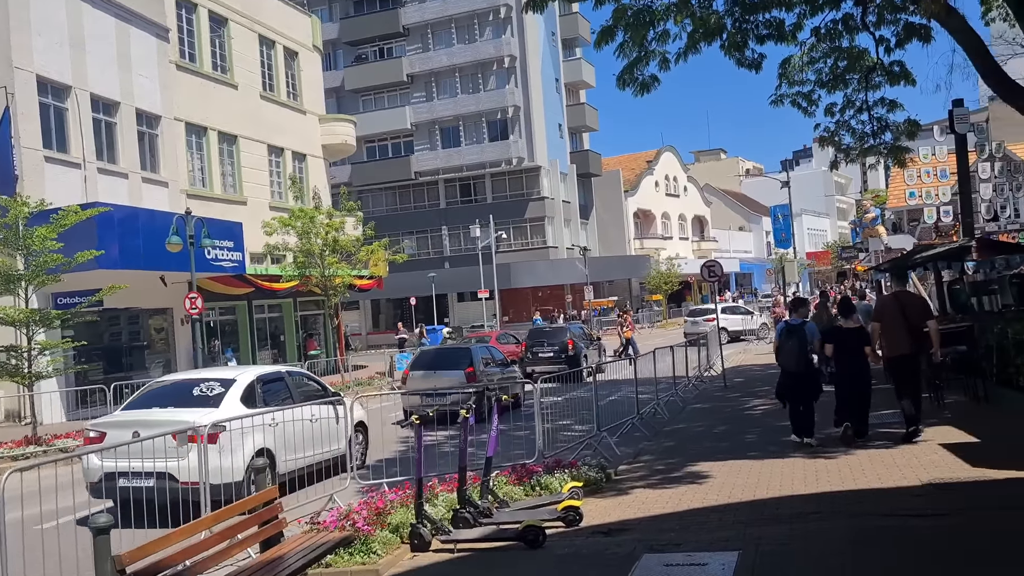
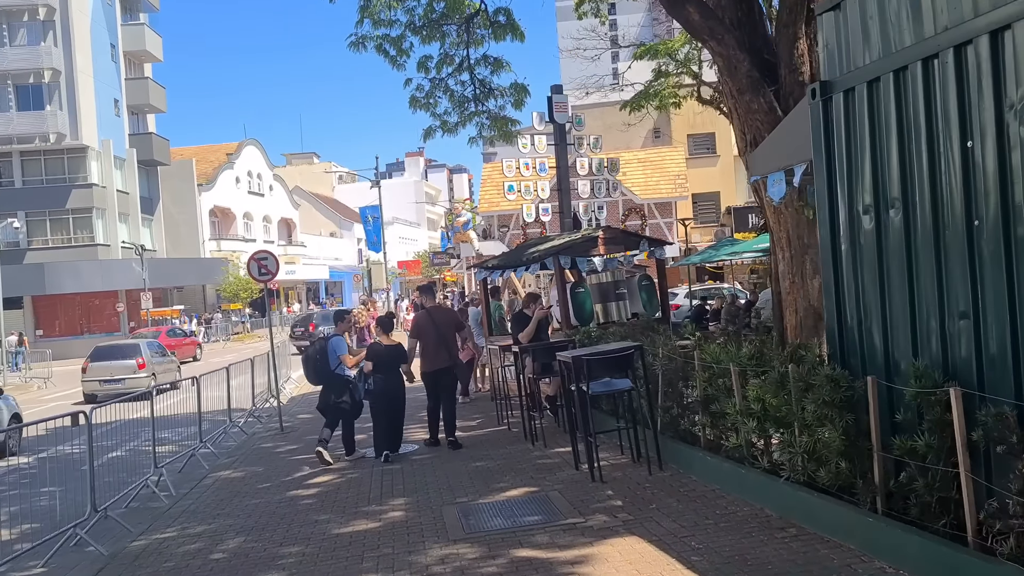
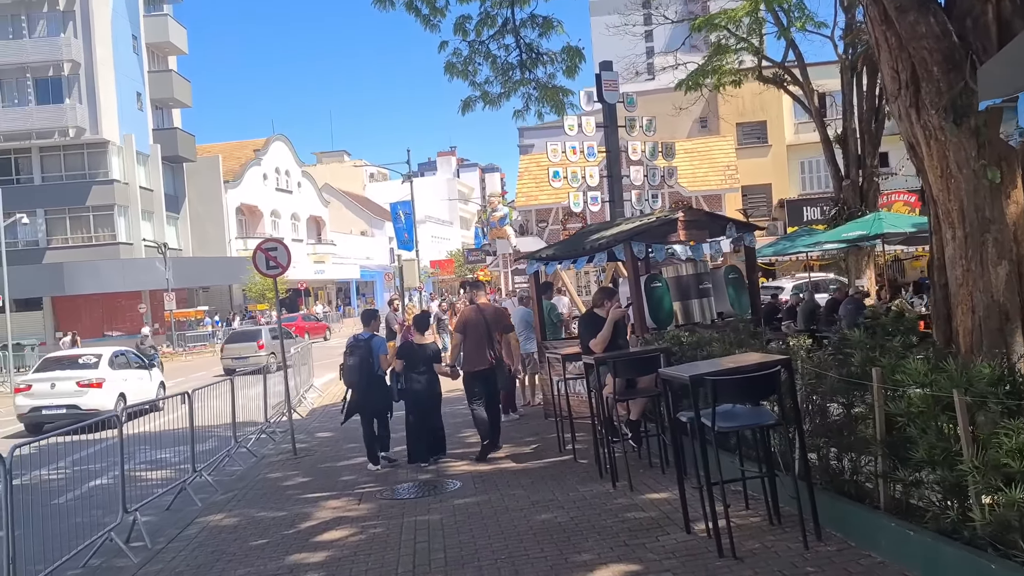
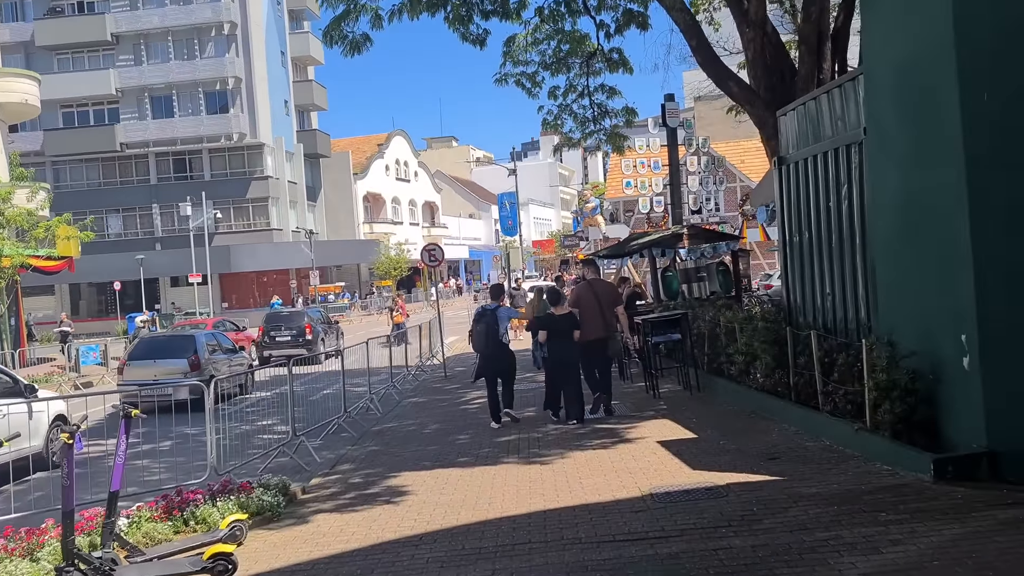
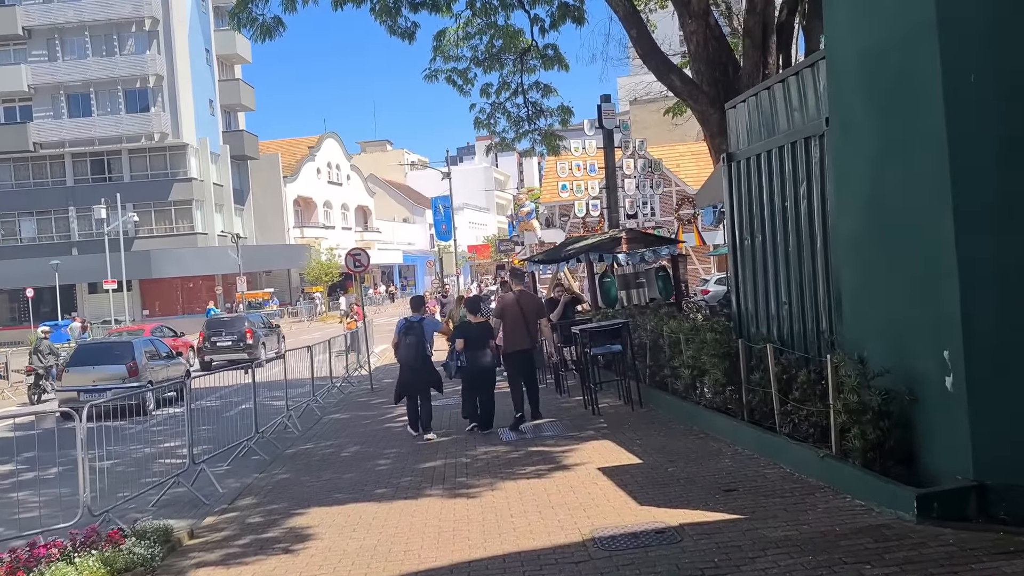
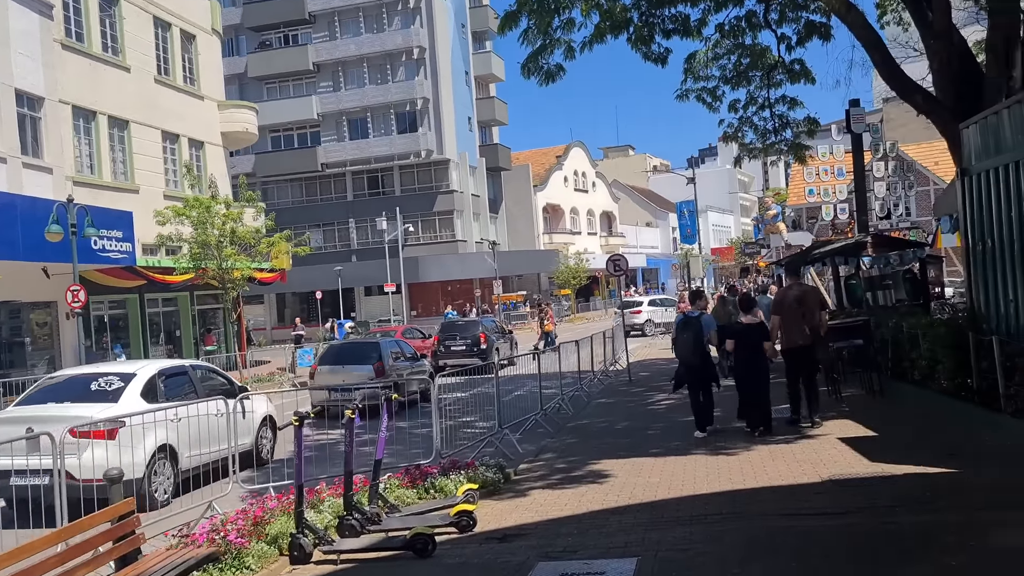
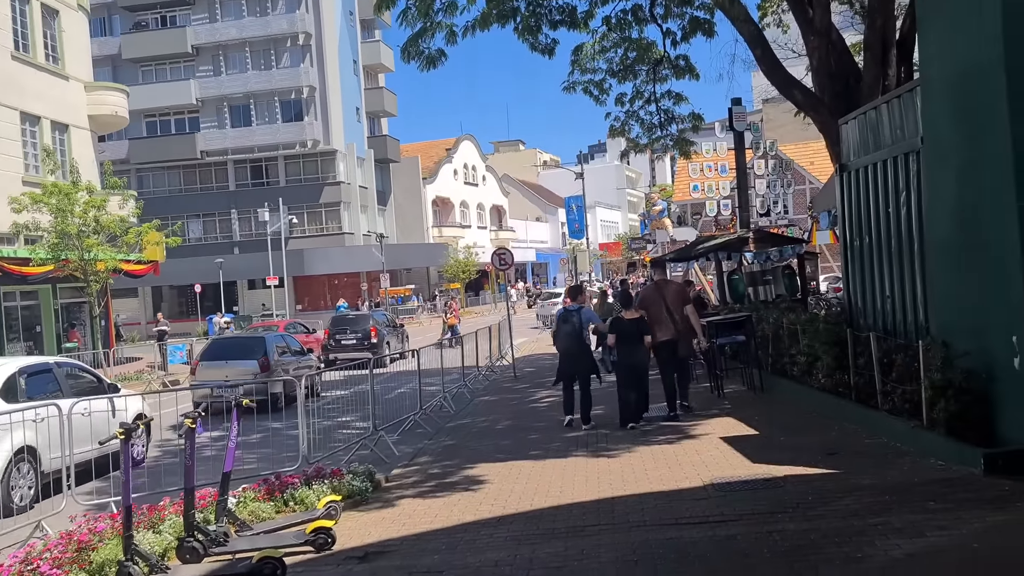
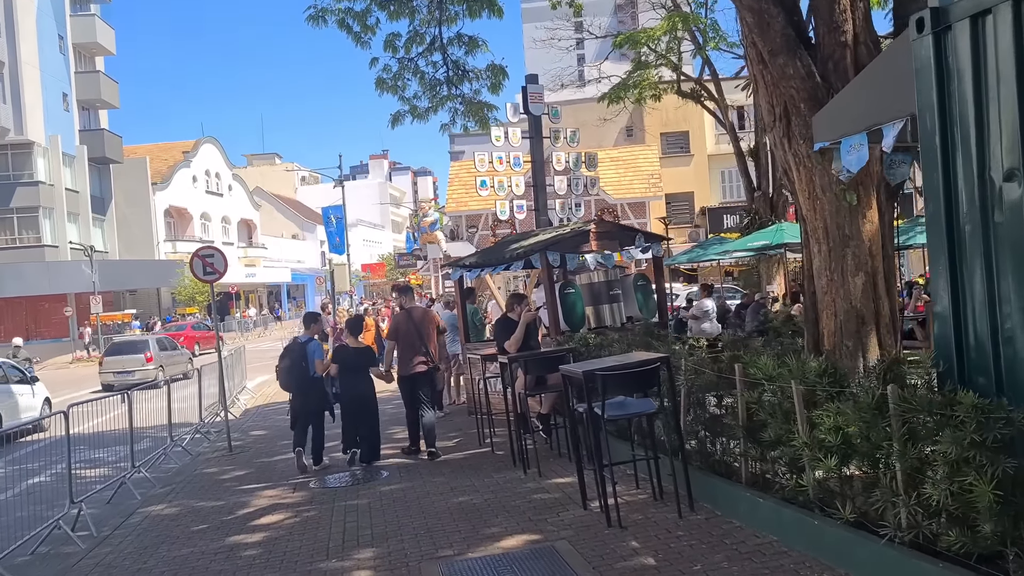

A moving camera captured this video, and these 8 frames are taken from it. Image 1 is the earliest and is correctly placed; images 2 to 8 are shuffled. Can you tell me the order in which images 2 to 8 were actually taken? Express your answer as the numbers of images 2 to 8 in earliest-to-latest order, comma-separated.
6, 7, 4, 5, 2, 8, 3
